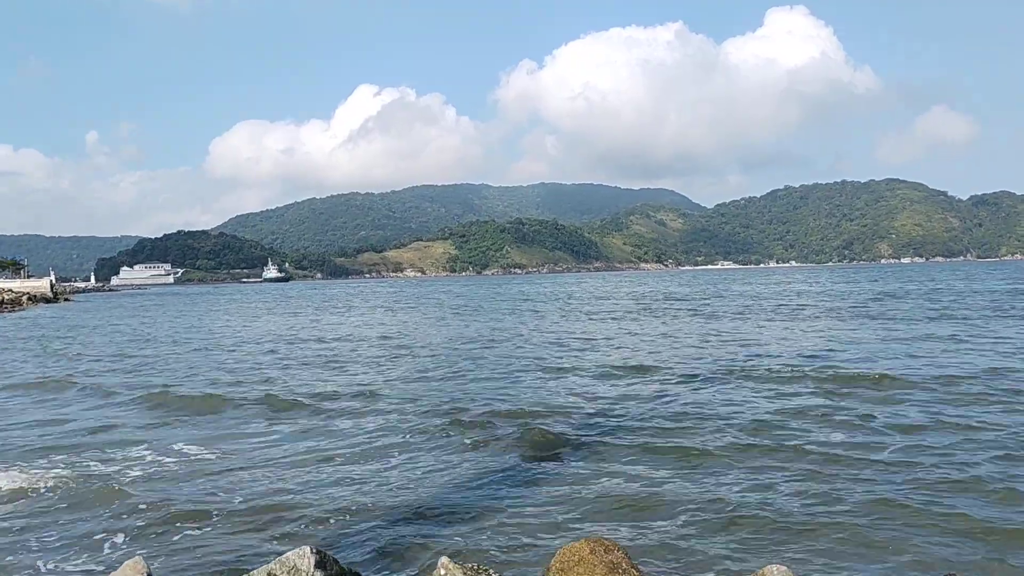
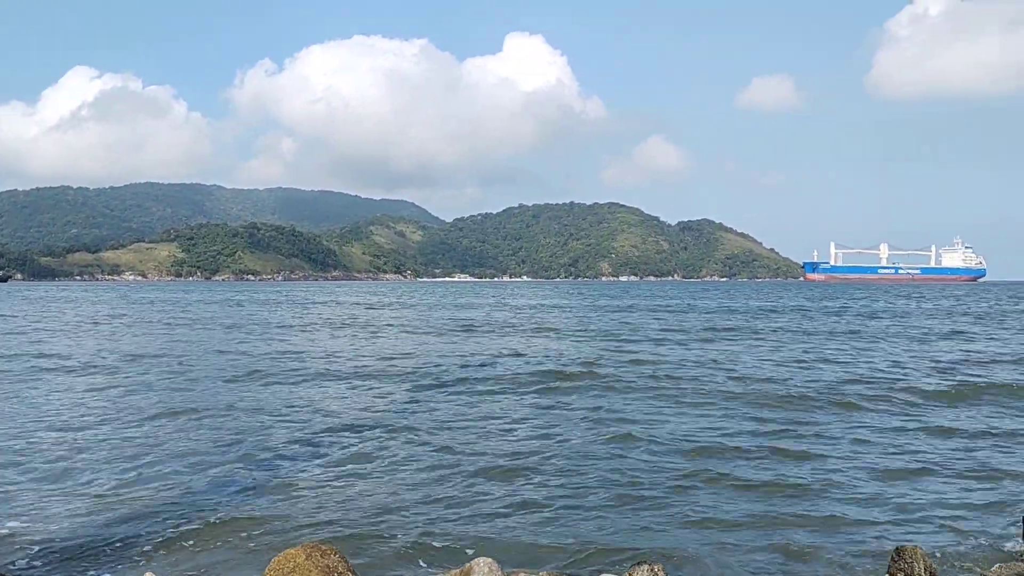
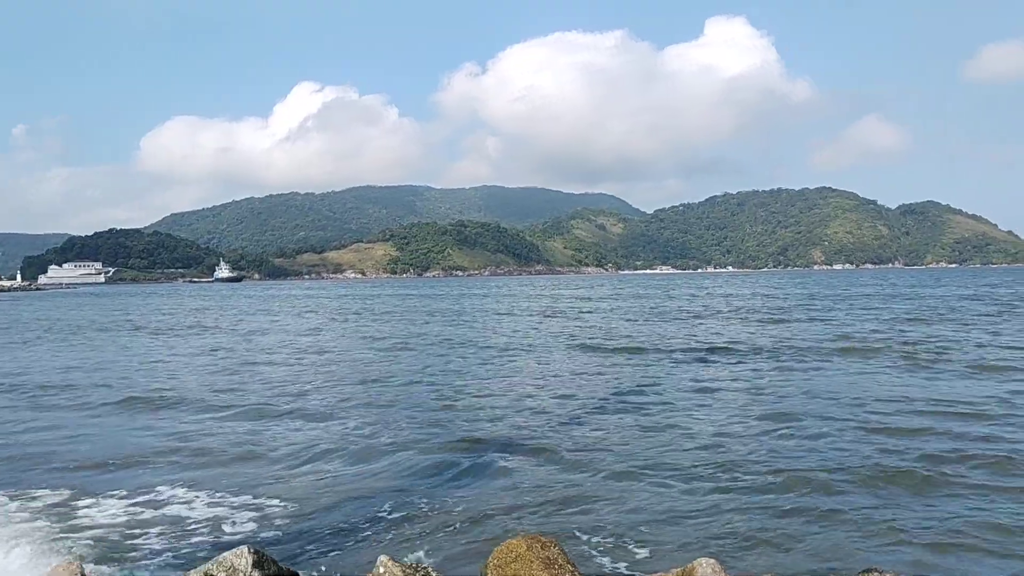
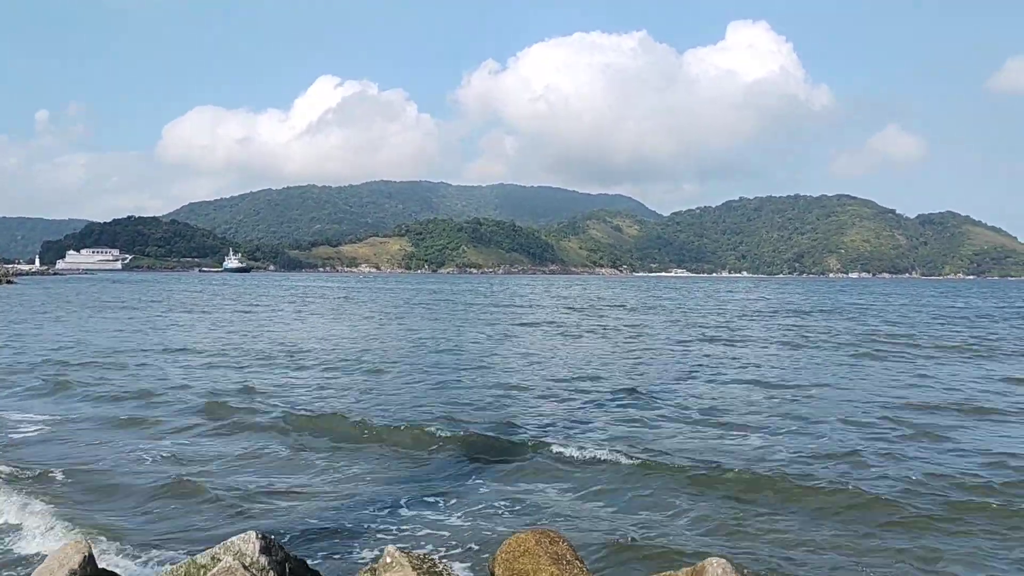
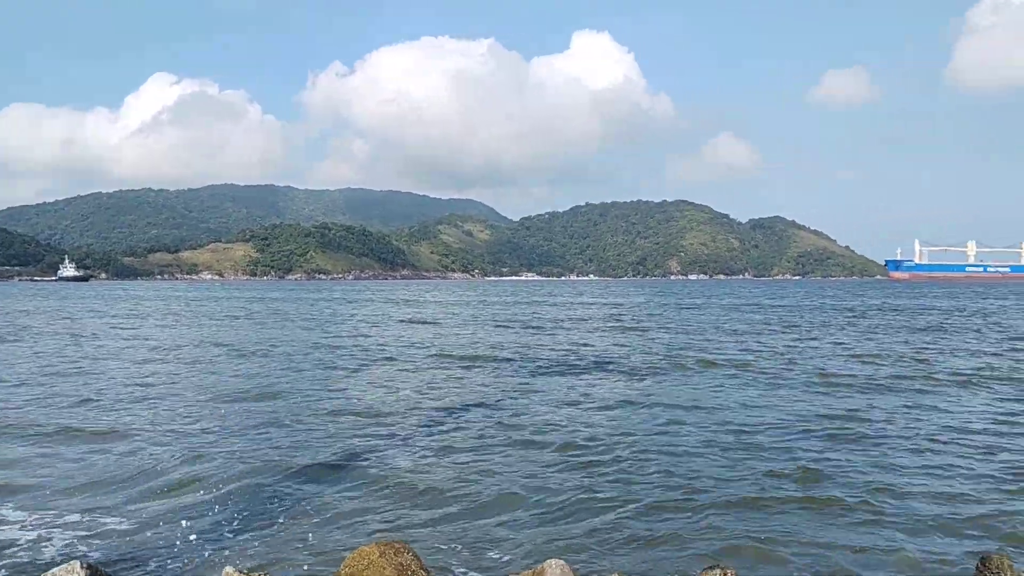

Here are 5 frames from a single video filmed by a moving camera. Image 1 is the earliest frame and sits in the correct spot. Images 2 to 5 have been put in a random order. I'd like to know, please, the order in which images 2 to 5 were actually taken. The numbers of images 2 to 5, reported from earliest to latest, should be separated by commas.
4, 3, 5, 2
